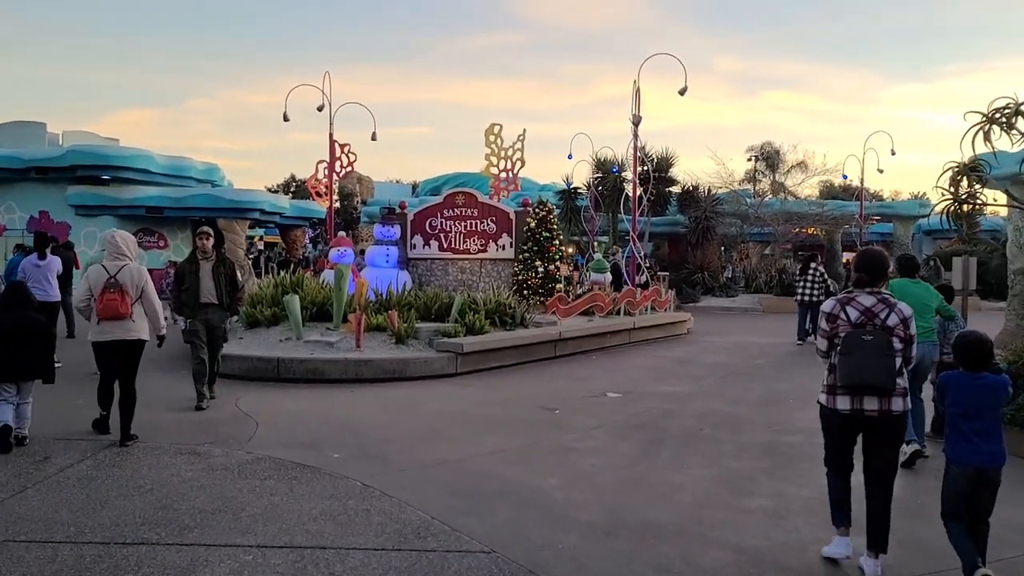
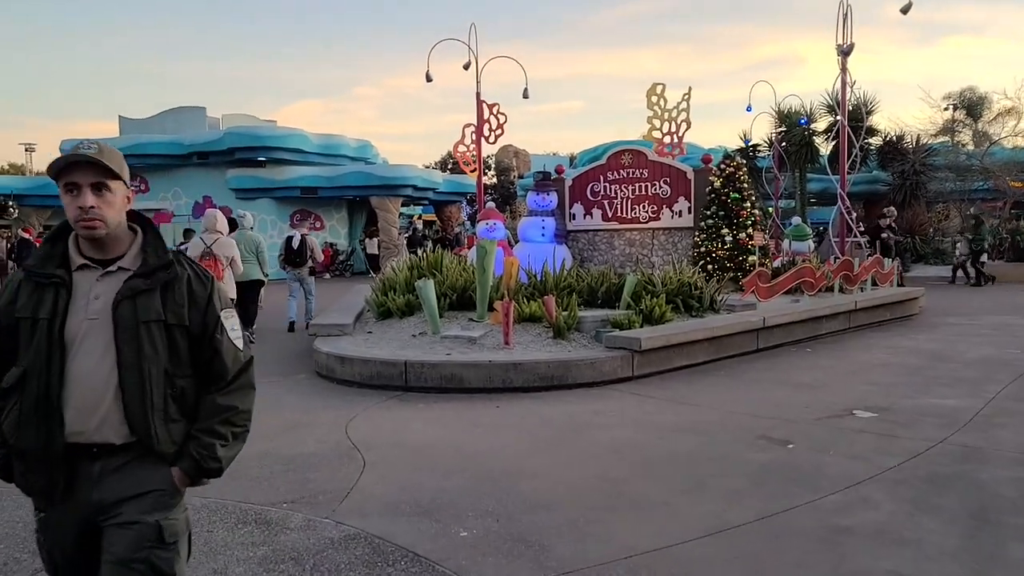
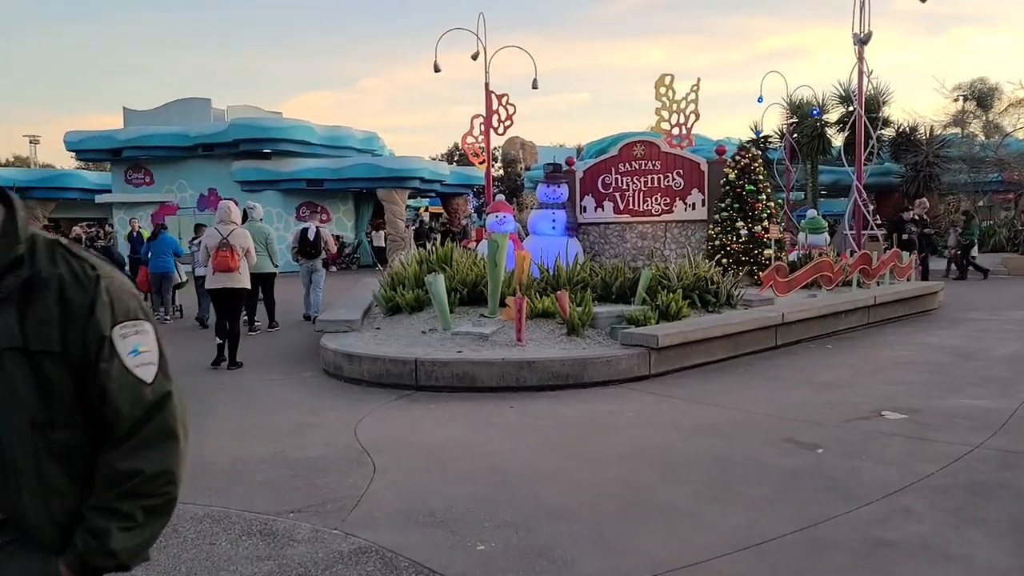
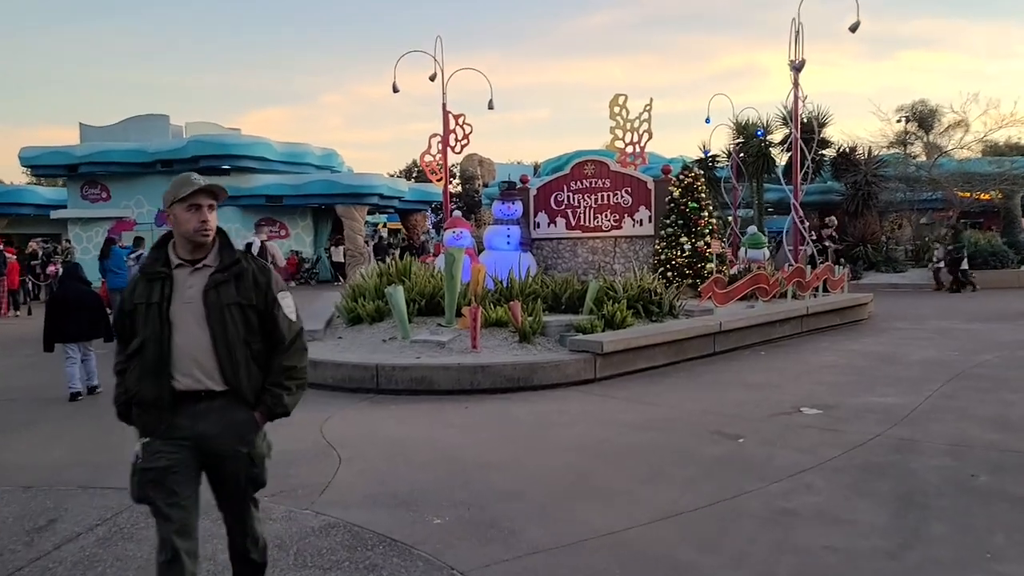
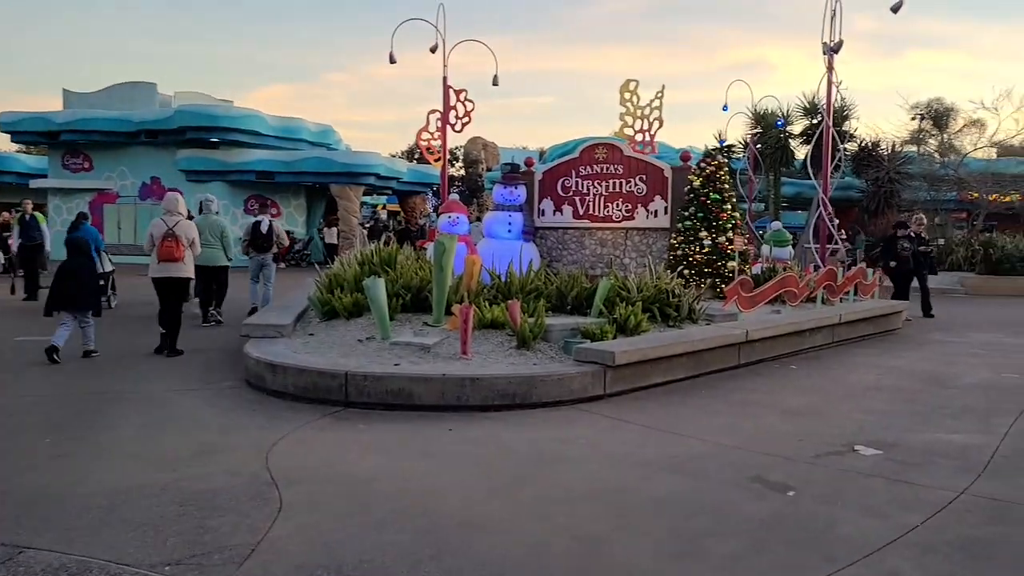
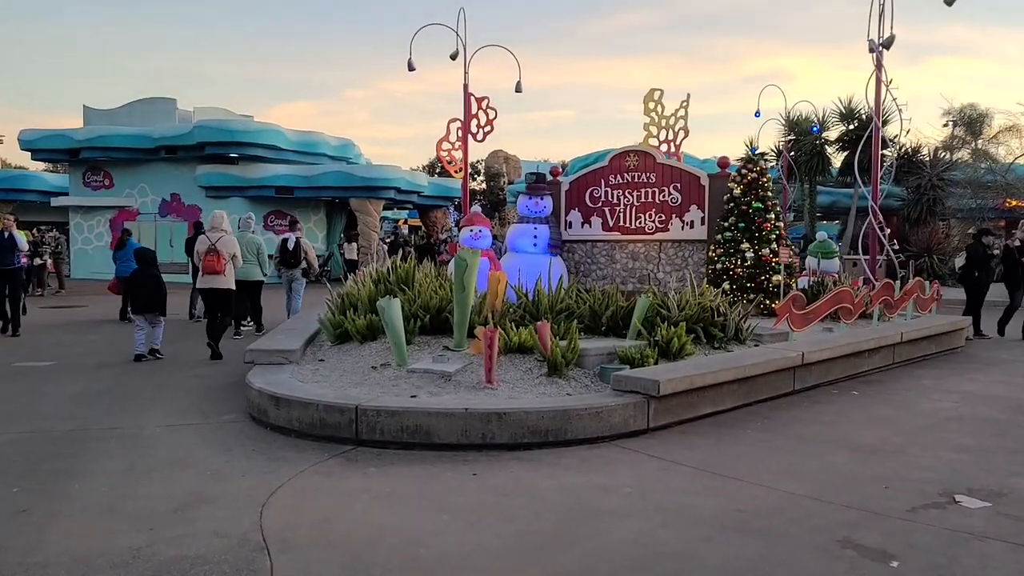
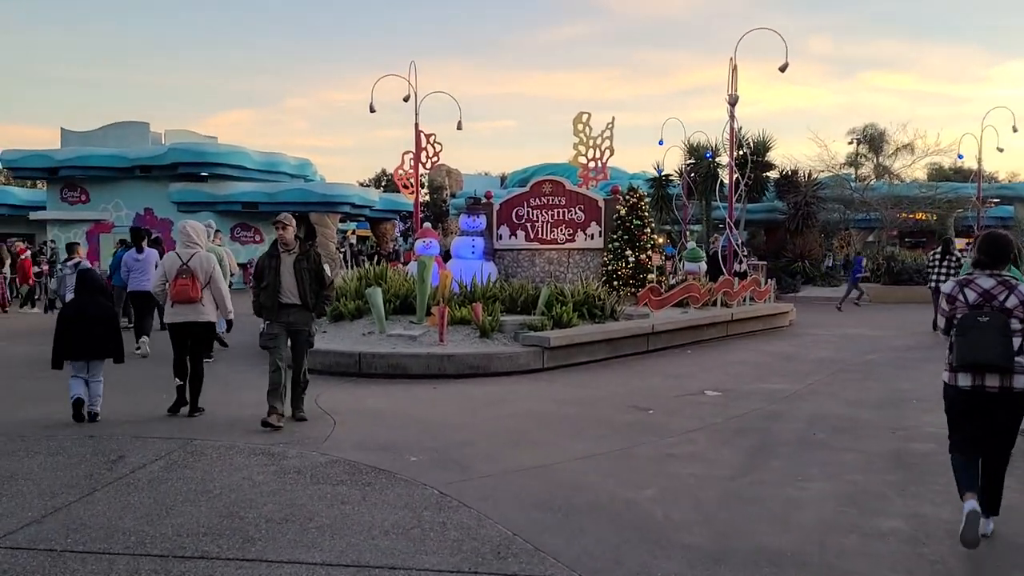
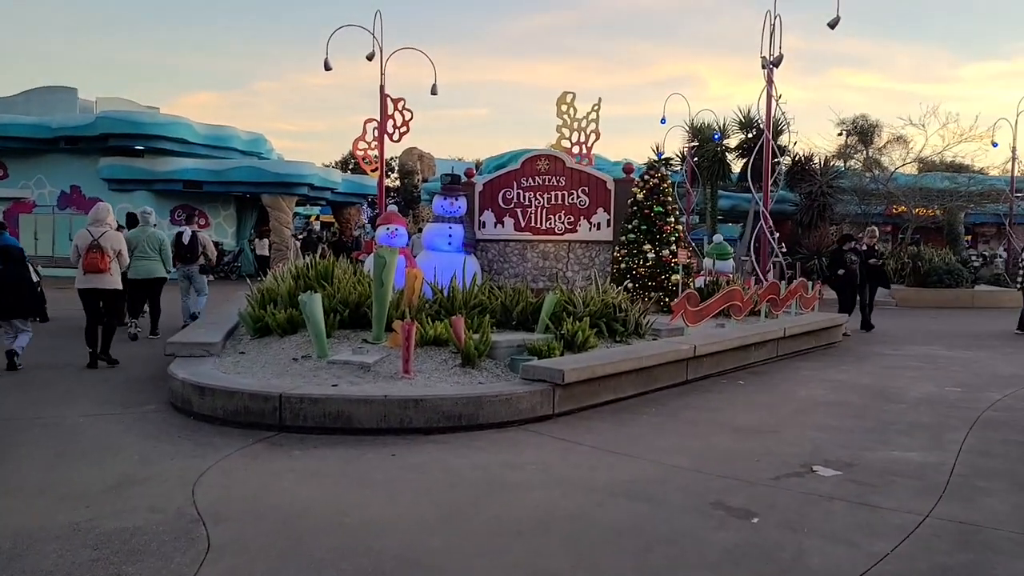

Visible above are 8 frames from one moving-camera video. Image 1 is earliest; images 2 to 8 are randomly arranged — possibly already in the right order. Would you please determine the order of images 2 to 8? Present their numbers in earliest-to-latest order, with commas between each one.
7, 4, 2, 3, 5, 8, 6
